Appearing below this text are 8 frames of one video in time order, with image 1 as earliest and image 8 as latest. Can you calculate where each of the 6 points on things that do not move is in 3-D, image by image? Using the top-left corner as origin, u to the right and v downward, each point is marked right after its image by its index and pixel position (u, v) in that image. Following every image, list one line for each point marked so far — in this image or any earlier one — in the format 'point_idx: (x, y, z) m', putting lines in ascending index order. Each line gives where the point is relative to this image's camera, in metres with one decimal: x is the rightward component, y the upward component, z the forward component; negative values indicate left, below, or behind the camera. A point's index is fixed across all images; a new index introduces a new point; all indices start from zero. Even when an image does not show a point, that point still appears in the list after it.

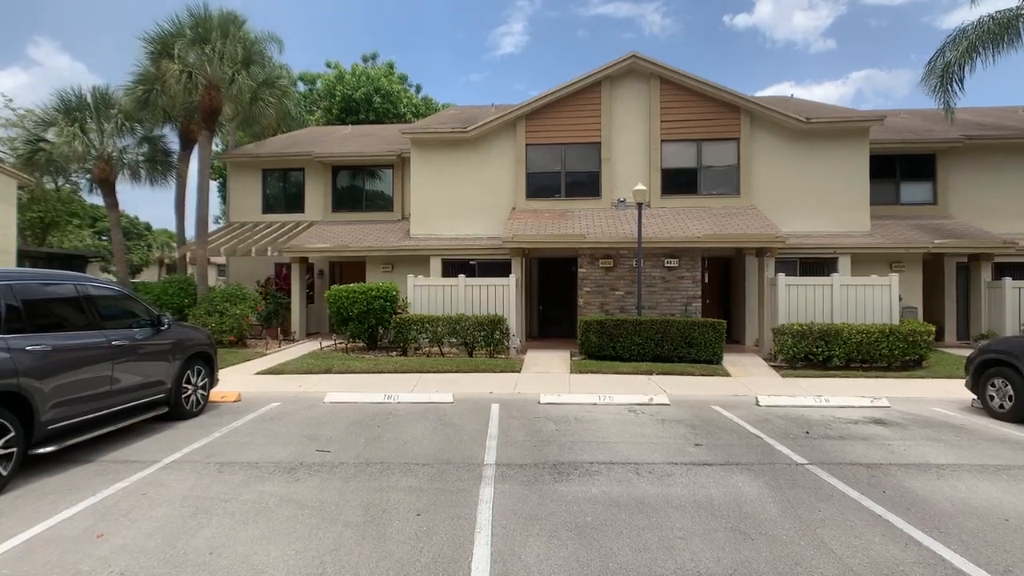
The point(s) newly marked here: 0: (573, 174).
0: (+1.9, +3.5, +17.6) m
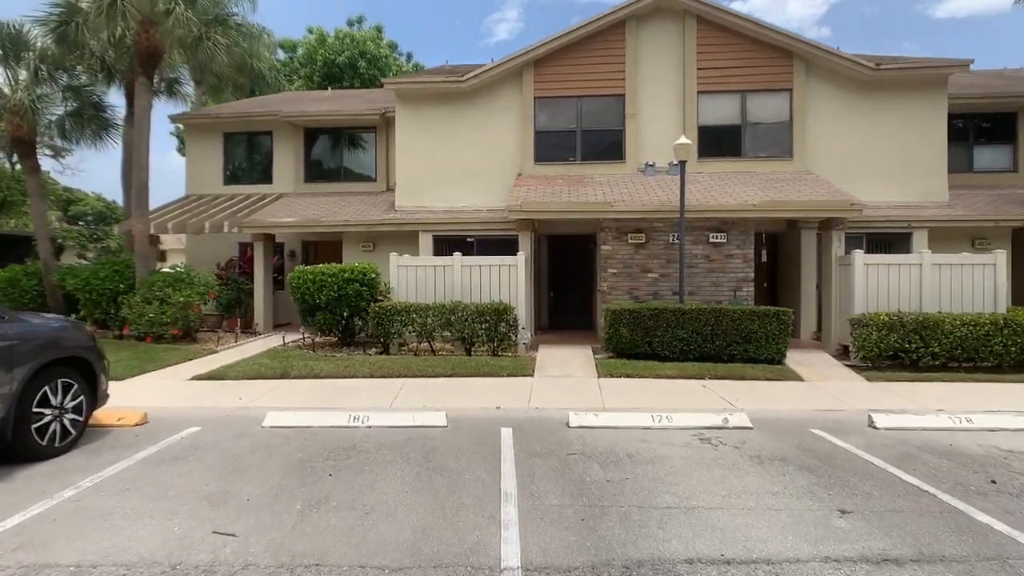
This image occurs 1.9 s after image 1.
0: (+2.0, +4.0, +14.6) m
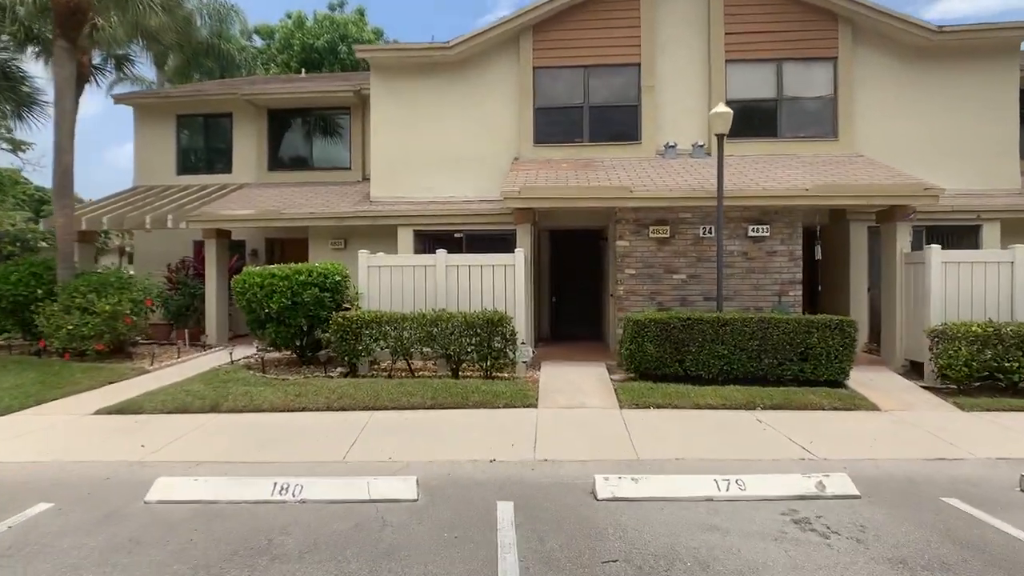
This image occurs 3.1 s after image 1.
0: (+1.9, +3.9, +12.5) m
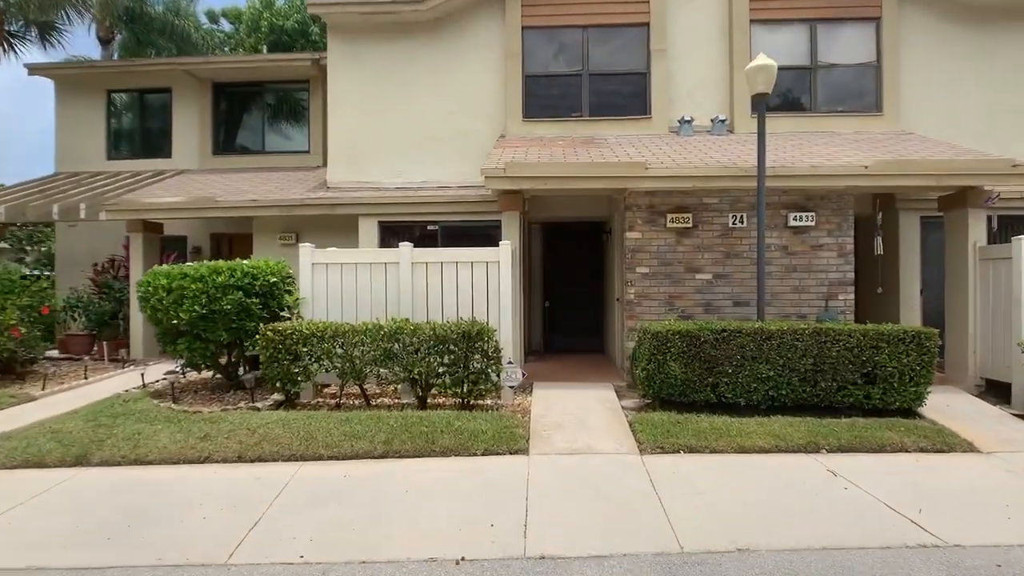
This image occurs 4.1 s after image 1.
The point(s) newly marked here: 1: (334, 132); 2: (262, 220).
0: (+1.6, +3.8, +10.5) m
1: (-3.4, +3.0, +11.0) m
2: (-4.8, +1.3, +11.0) m
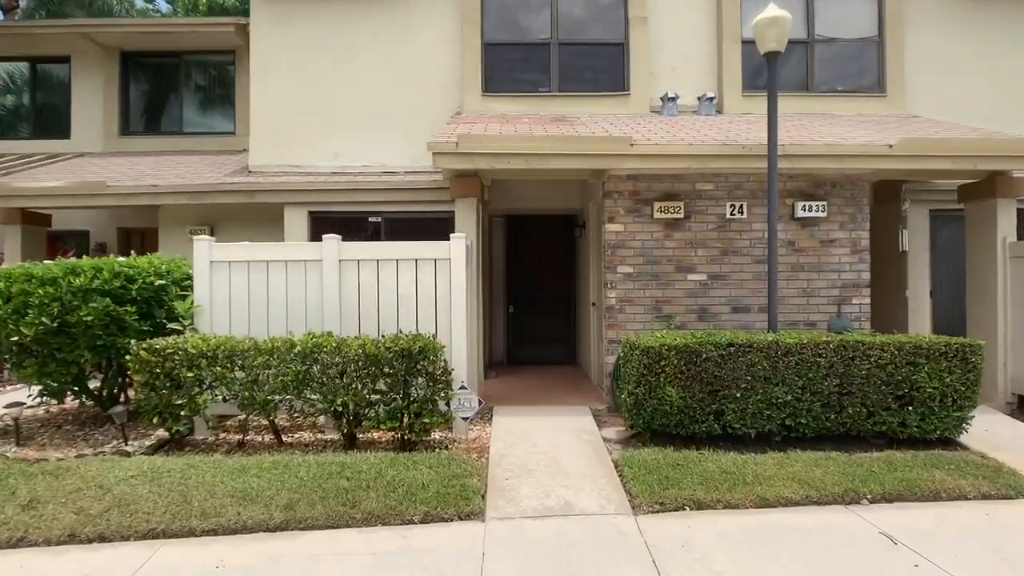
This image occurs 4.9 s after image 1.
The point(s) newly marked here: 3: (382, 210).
0: (+0.9, +3.8, +9.1) m
1: (-4.1, +2.9, +9.2) m
2: (-5.5, +1.3, +9.2) m
3: (-2.0, +1.2, +8.7) m
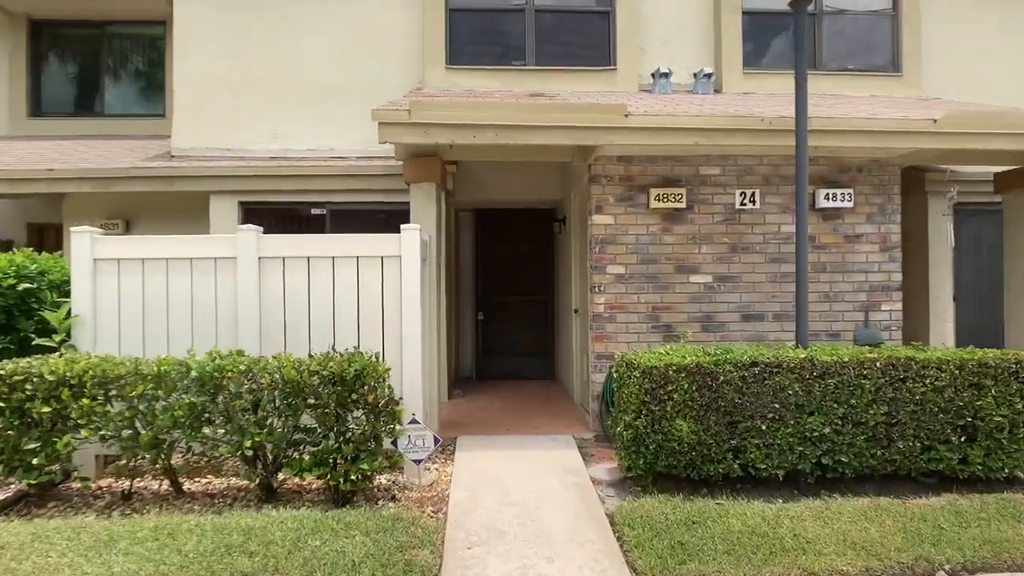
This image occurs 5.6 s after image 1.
0: (+0.5, +3.7, +7.9) m
1: (-4.5, +2.9, +7.8) m
2: (-6.0, +1.2, +7.8) m
3: (-2.4, +1.1, +7.4) m
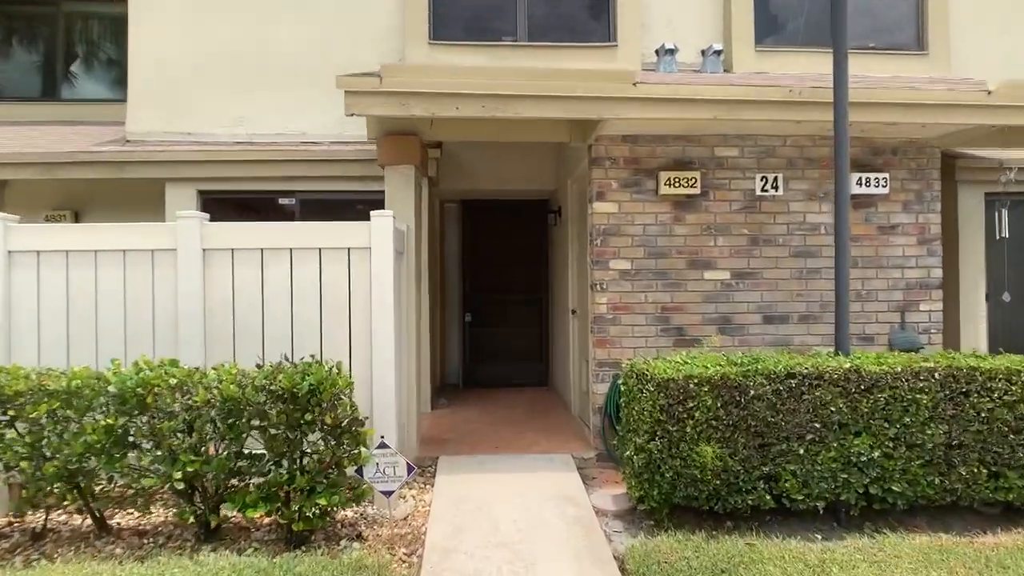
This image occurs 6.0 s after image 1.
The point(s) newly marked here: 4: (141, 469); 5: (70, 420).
0: (+0.4, +3.8, +7.2) m
1: (-4.7, +2.9, +7.1) m
2: (-6.1, +1.2, +7.0) m
3: (-2.5, +1.2, +6.7) m
4: (-2.2, -1.1, +3.4) m
5: (-2.6, -0.8, +3.3) m
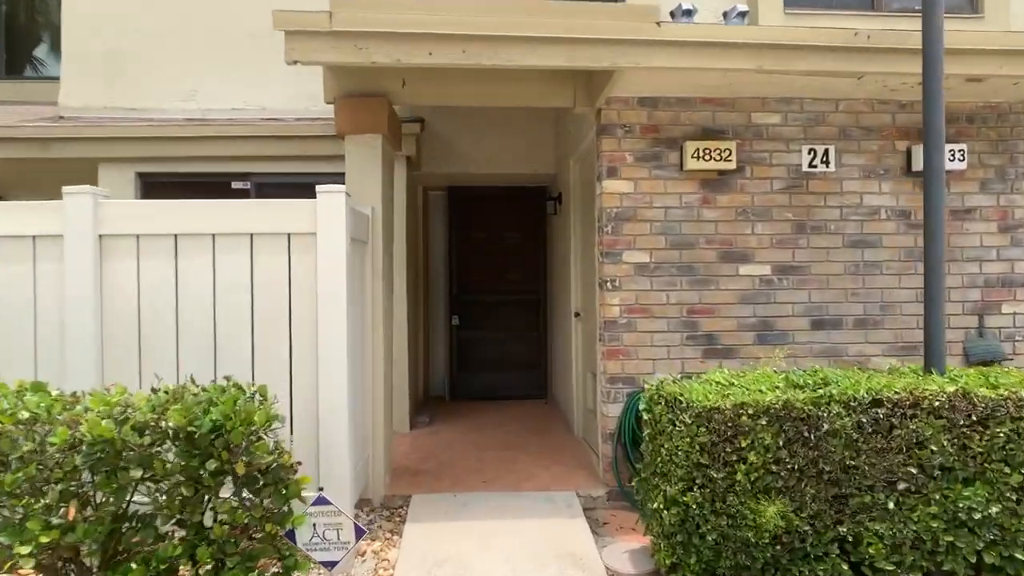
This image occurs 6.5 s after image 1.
0: (+0.3, +3.8, +6.3) m
1: (-4.7, +2.9, +6.1) m
2: (-6.2, +1.2, +6.0) m
3: (-2.6, +1.2, +5.7) m
4: (-2.2, -1.1, +2.4) m
5: (-2.6, -0.8, +2.4) m
